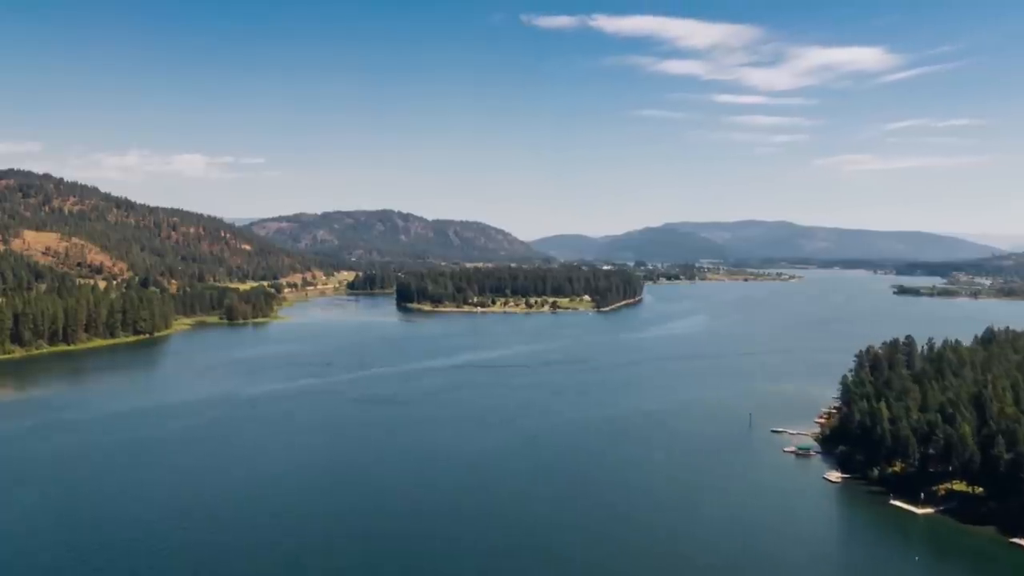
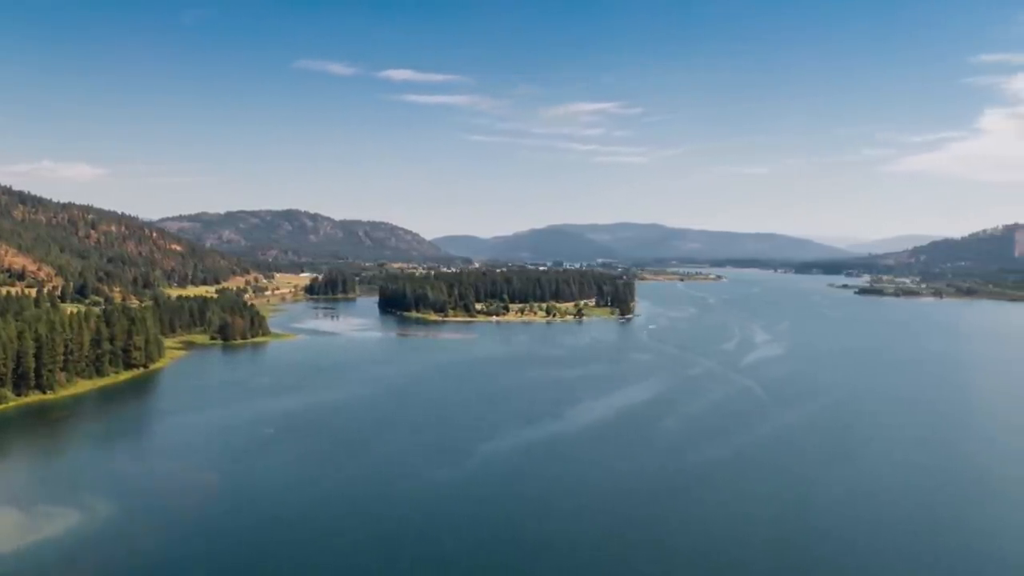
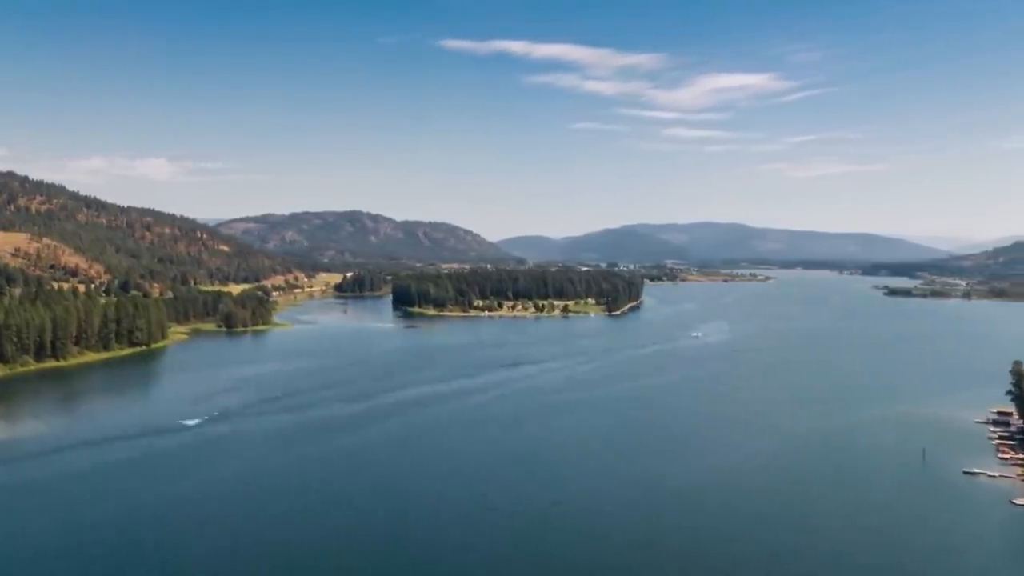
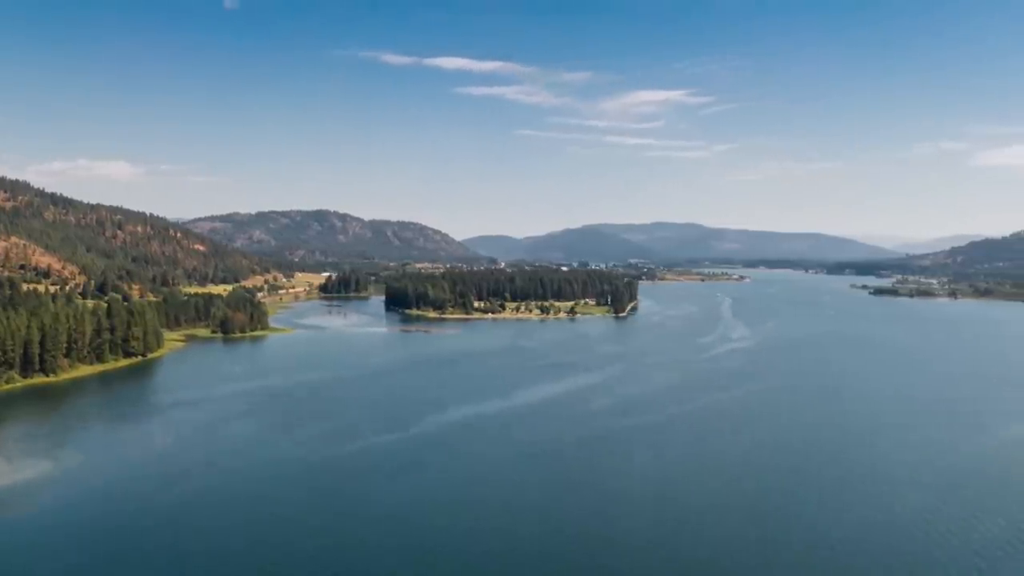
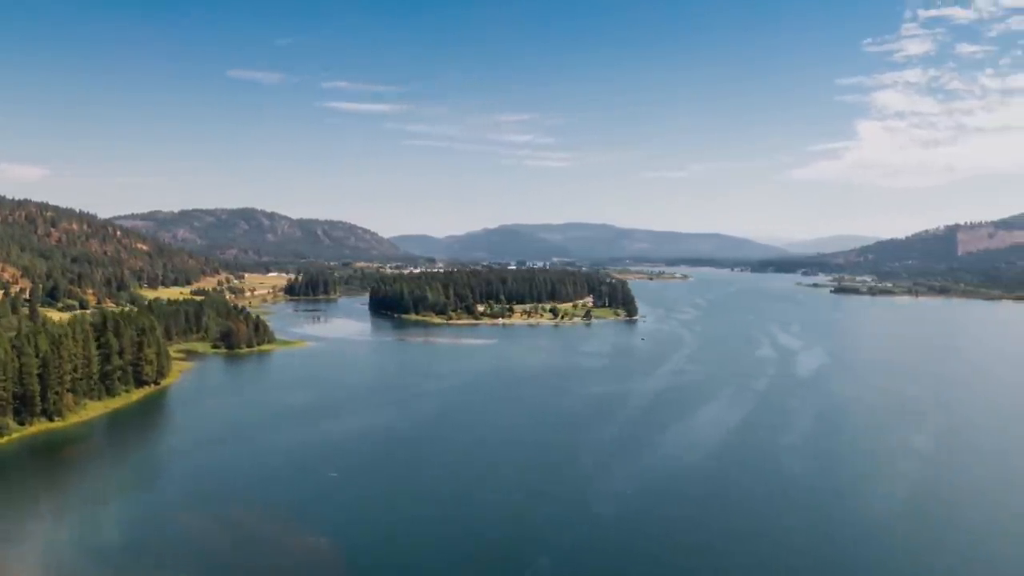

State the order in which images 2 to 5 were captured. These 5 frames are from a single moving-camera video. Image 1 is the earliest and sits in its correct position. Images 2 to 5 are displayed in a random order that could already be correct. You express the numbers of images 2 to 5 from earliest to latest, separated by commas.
3, 4, 2, 5
